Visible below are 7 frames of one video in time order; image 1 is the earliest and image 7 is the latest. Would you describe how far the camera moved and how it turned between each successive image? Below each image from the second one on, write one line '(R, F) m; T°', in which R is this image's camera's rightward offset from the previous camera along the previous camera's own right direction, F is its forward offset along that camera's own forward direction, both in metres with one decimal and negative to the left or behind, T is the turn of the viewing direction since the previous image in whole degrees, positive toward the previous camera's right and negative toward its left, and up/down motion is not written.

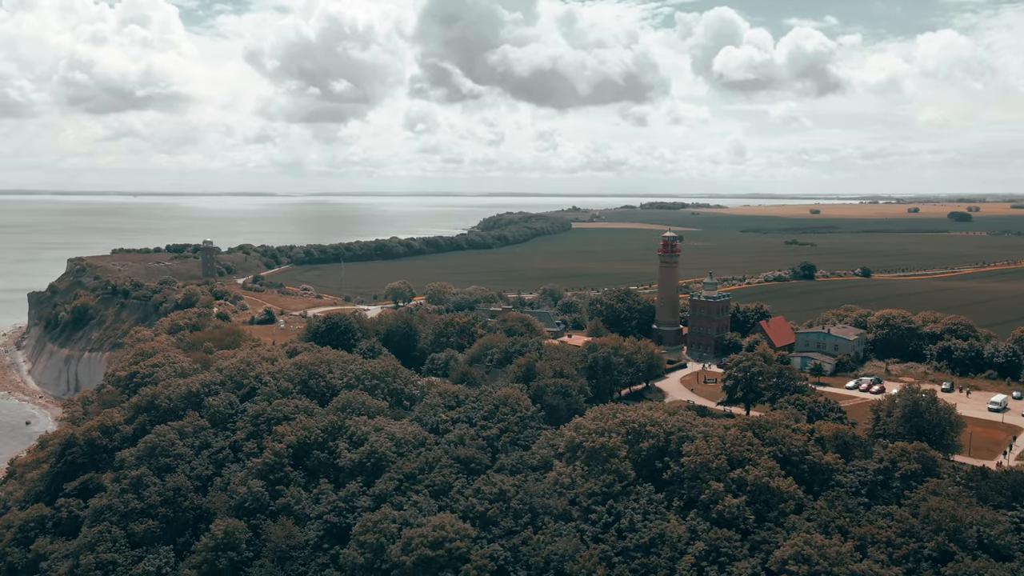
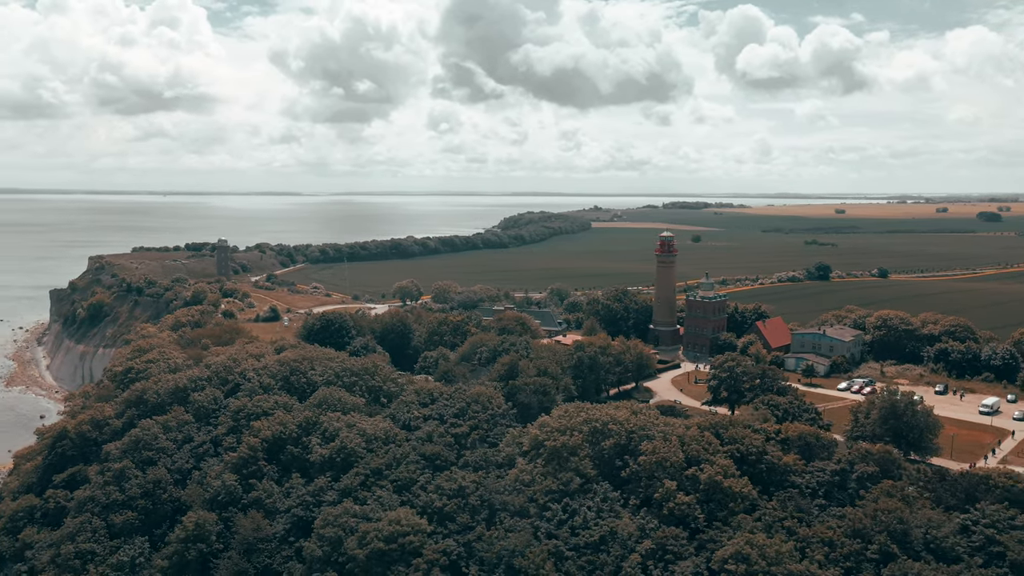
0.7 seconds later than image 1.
(+3.4, -0.5) m; -2°
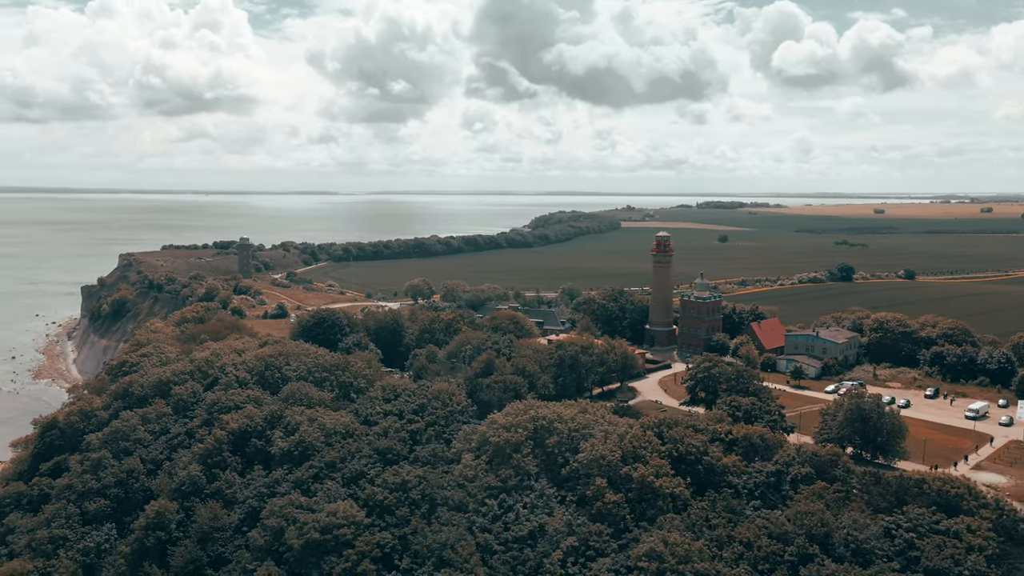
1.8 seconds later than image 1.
(+5.1, -0.5) m; -3°
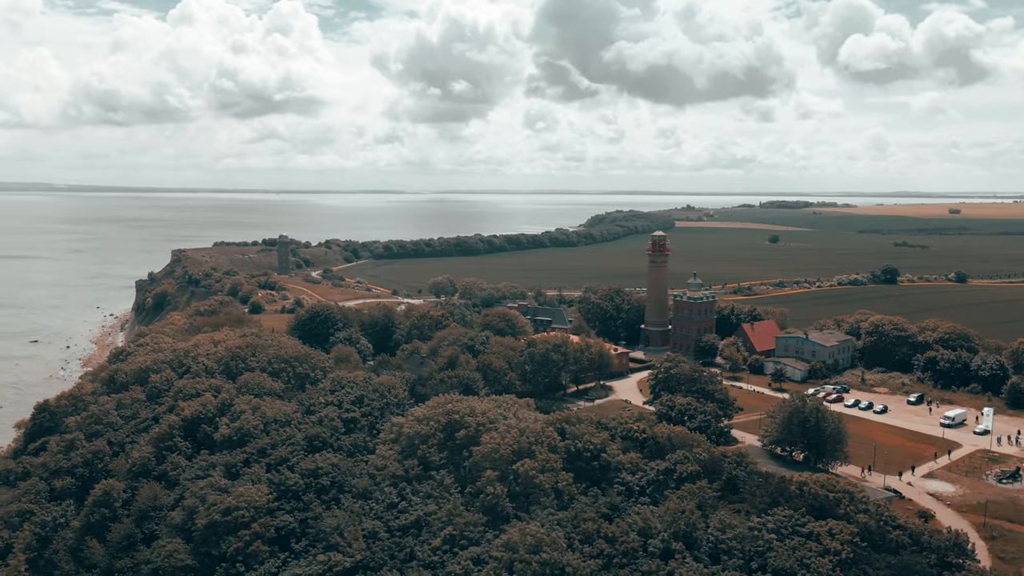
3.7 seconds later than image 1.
(+8.8, -0.6) m; -5°
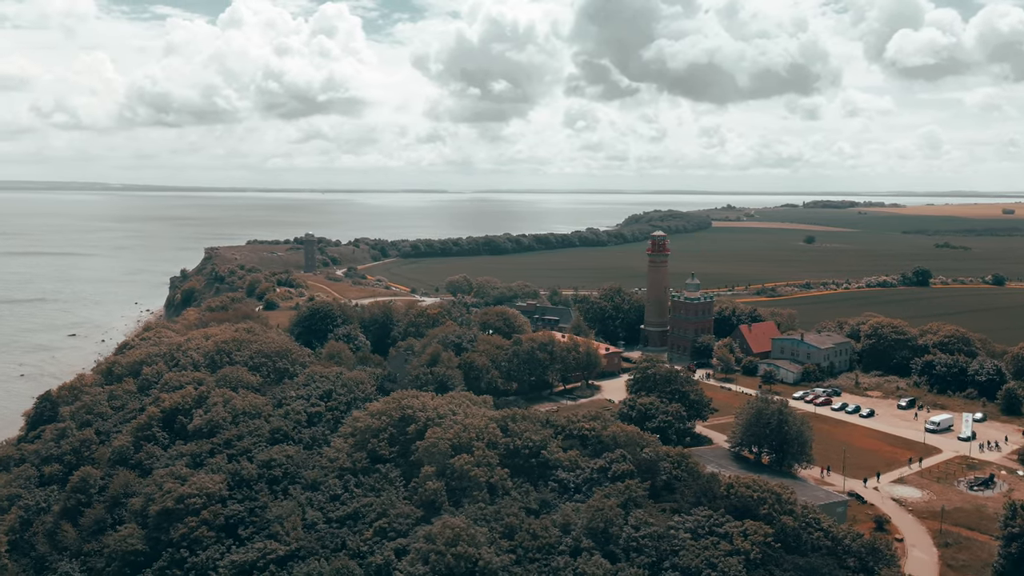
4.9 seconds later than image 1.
(+5.4, -0.4) m; -3°
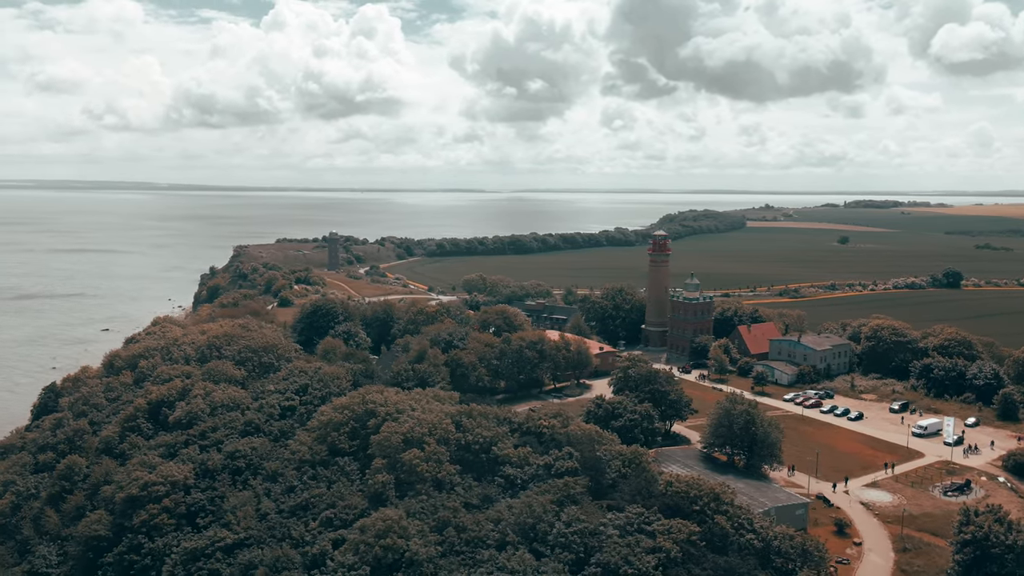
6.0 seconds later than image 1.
(+4.7, -0.3) m; -3°
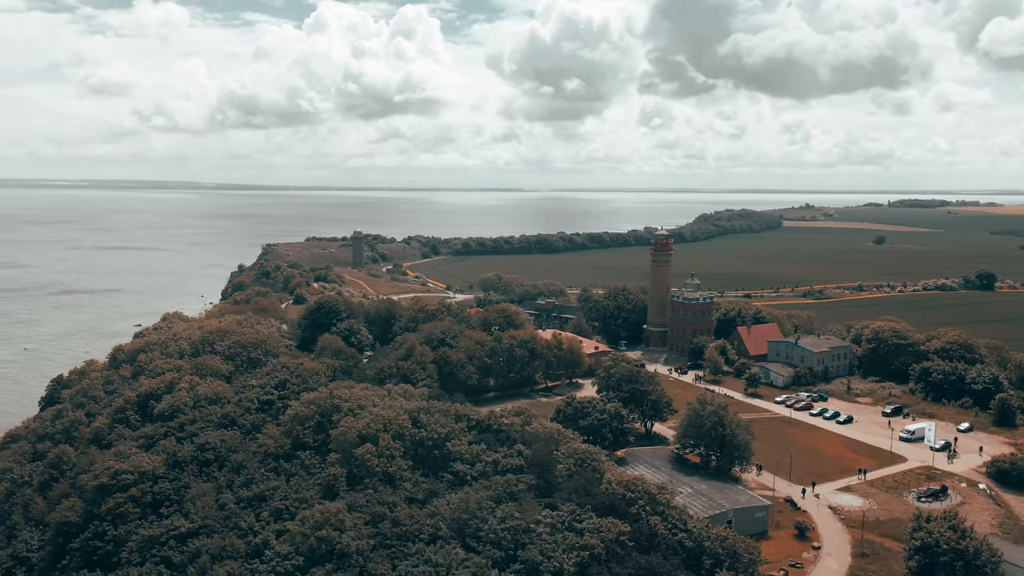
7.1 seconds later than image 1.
(+4.6, -0.2) m; -3°
